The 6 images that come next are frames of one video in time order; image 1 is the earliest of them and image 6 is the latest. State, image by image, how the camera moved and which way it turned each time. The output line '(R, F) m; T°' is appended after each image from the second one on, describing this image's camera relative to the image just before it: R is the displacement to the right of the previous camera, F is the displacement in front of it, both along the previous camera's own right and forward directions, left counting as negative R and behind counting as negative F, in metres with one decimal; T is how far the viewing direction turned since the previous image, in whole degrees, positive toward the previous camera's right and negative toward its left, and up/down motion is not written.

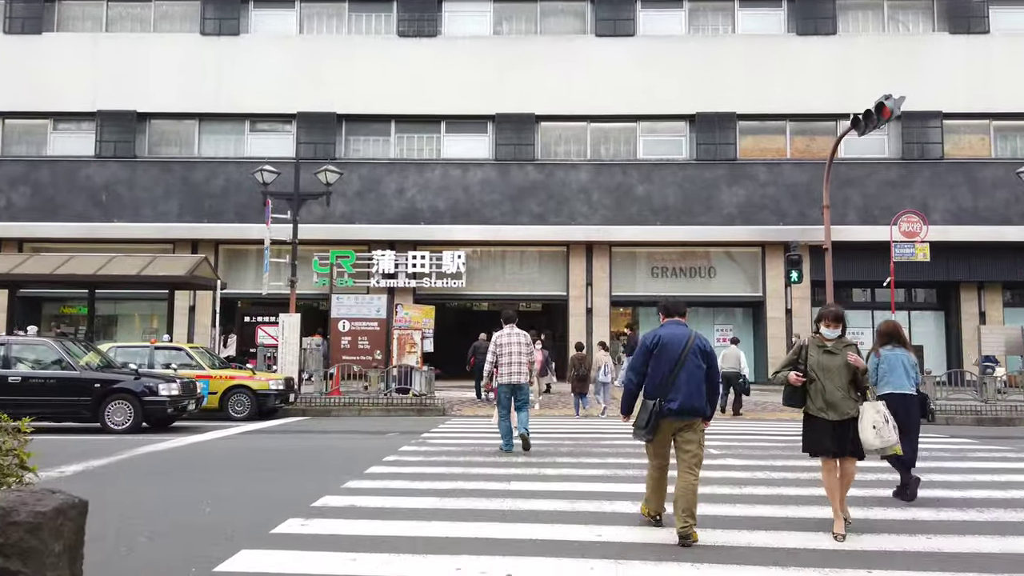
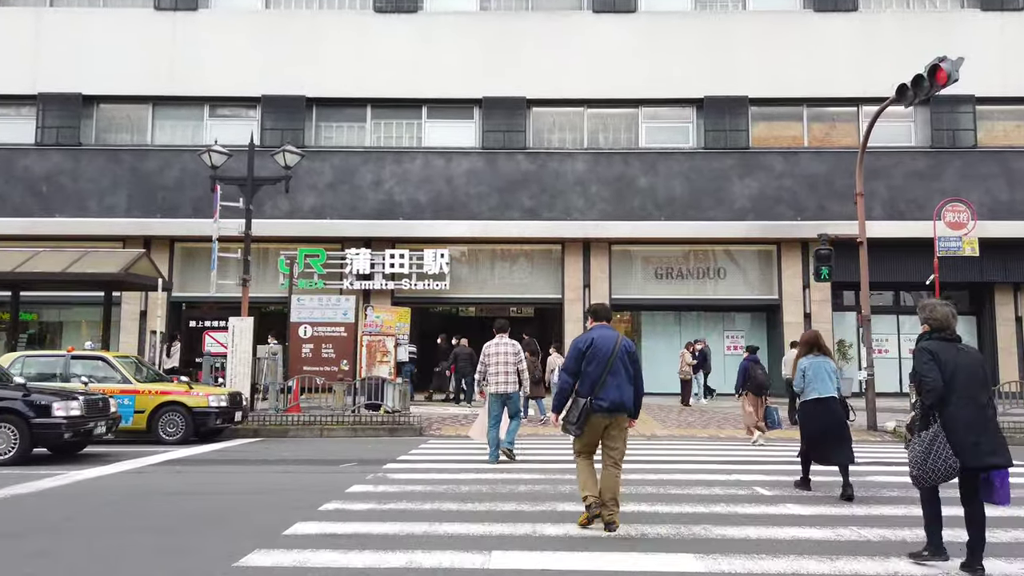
(+0.1, +2.4) m; +1°
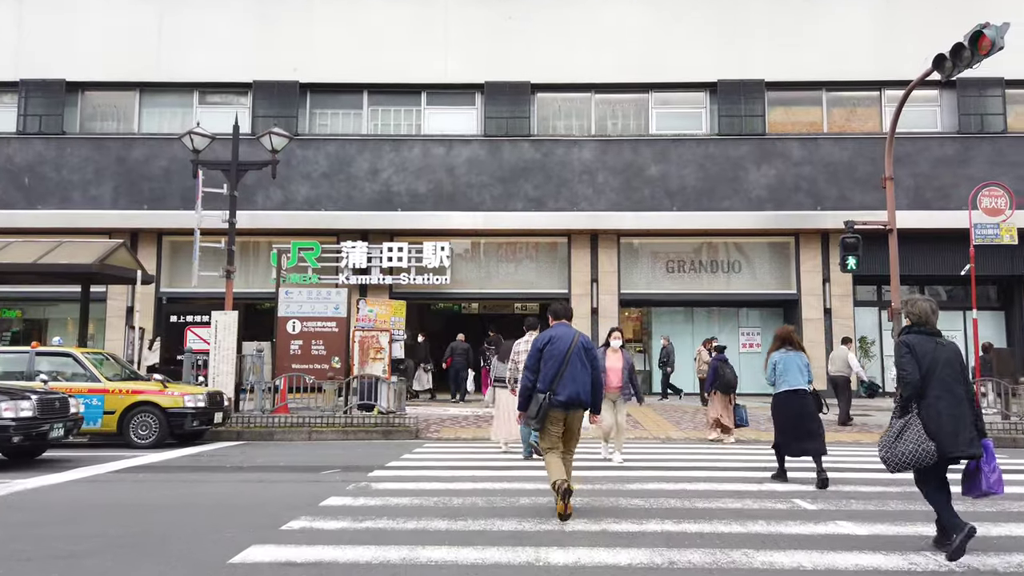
(0.0, +1.0) m; 0°
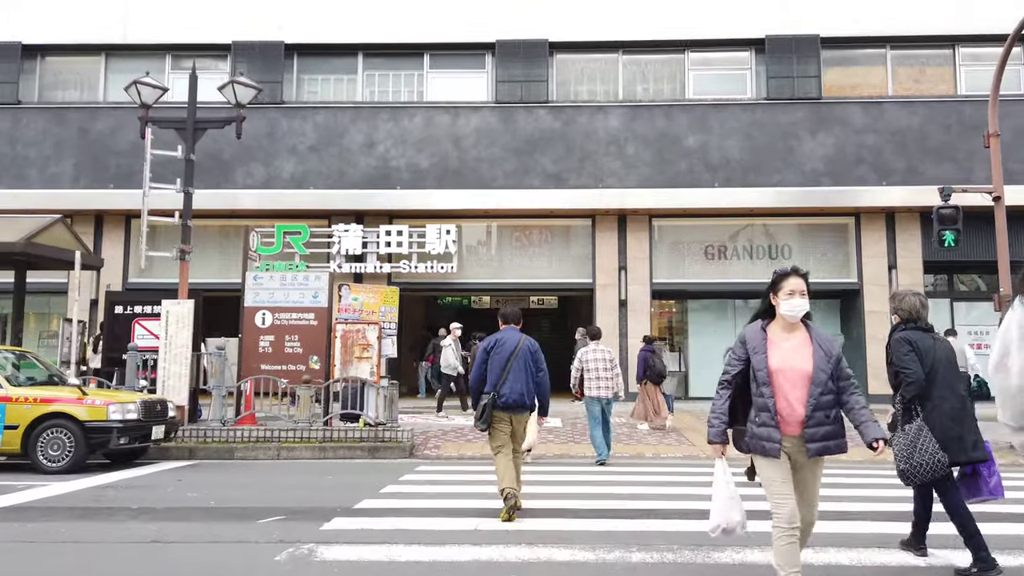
(0.0, +2.6) m; -1°
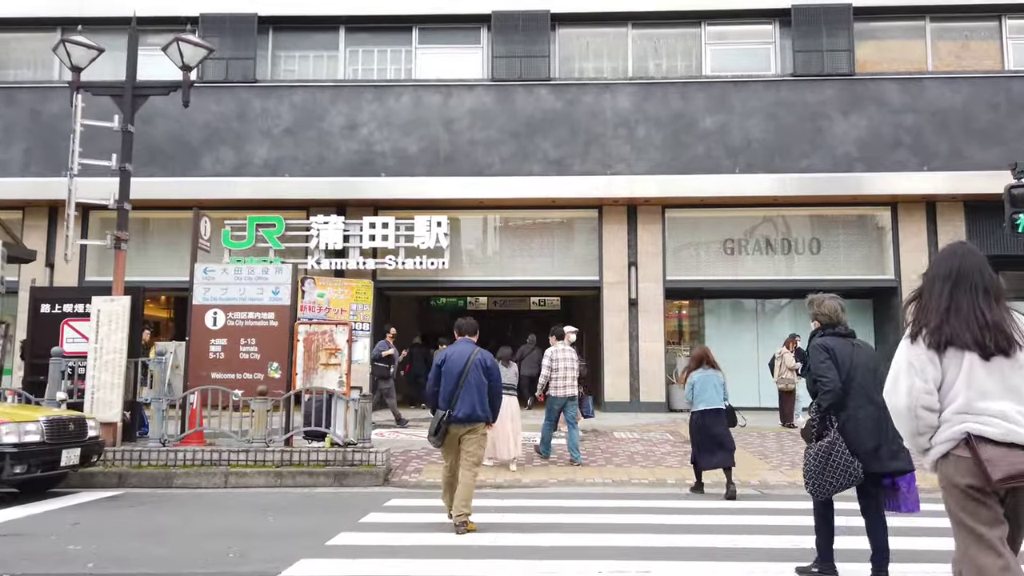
(+0.1, +1.8) m; 0°
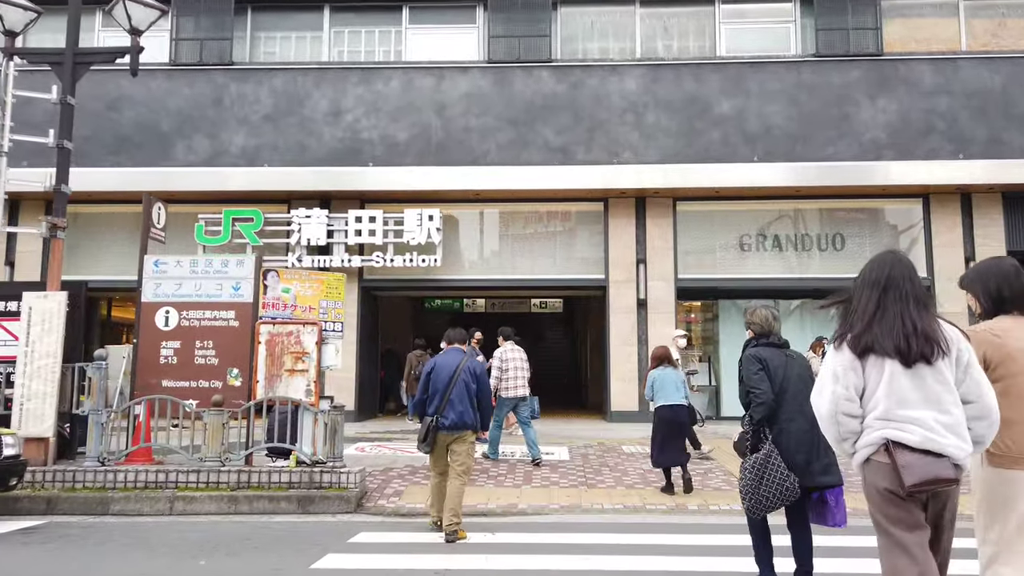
(+0.1, +1.3) m; 0°
